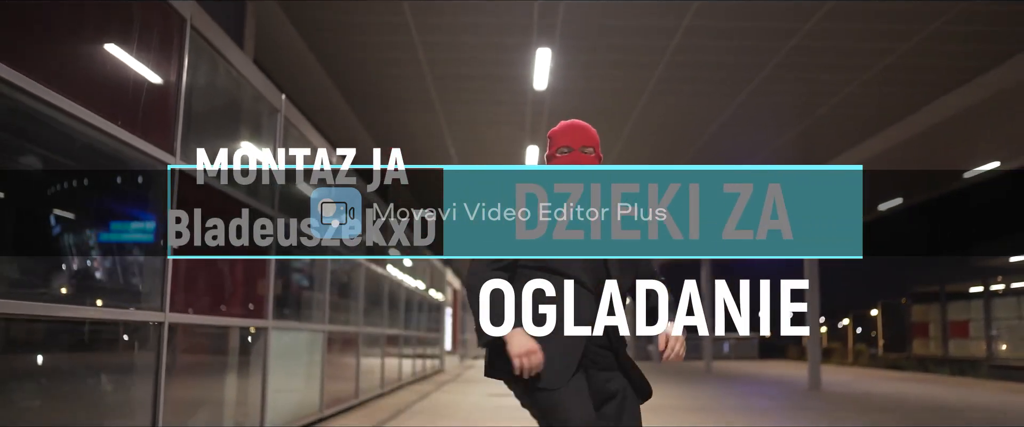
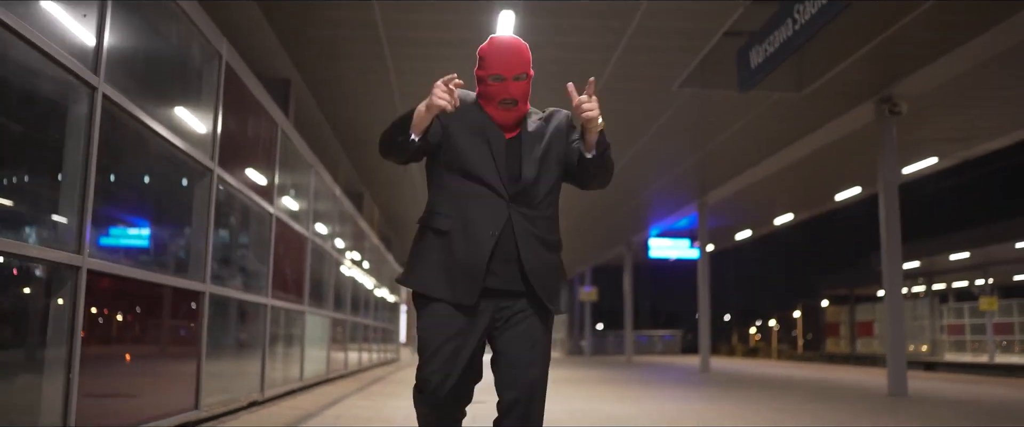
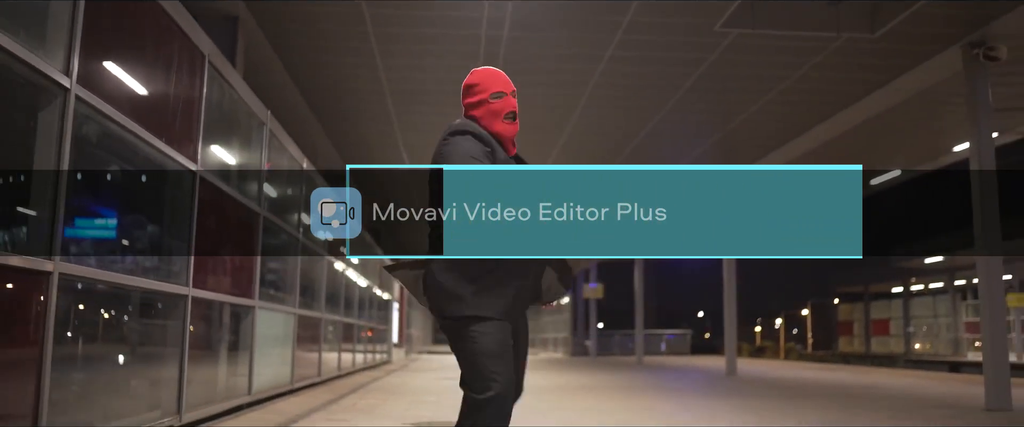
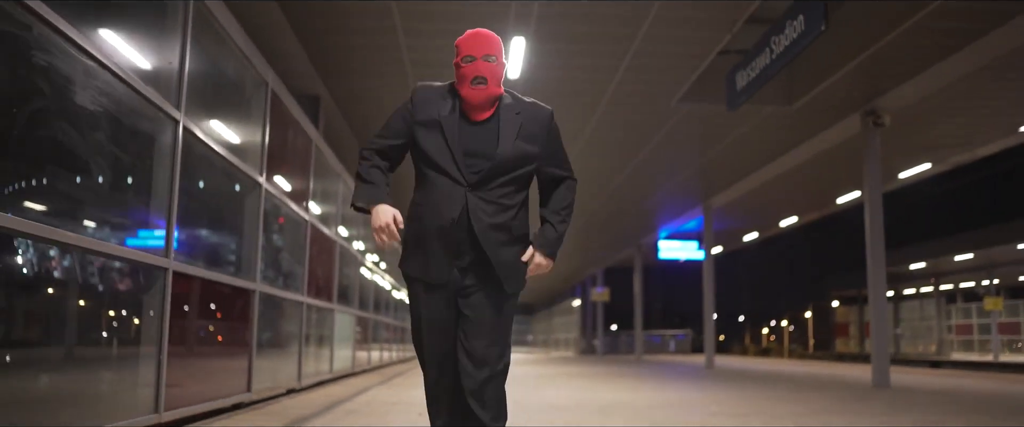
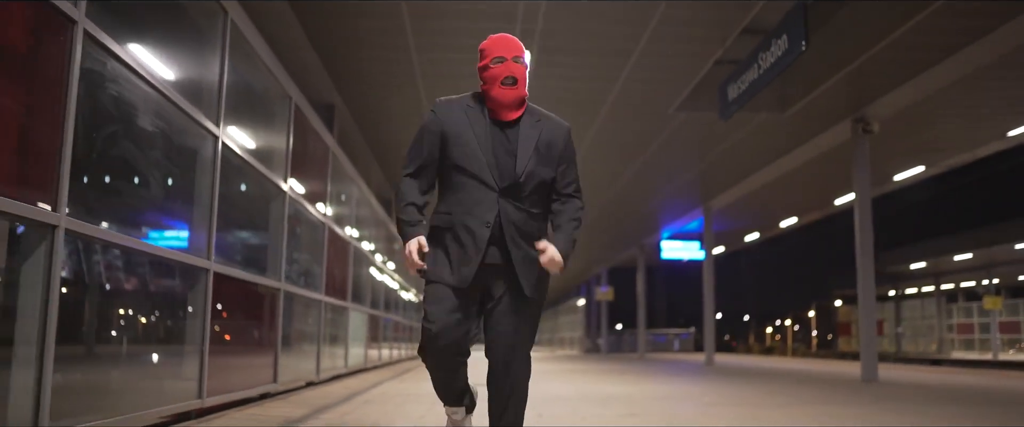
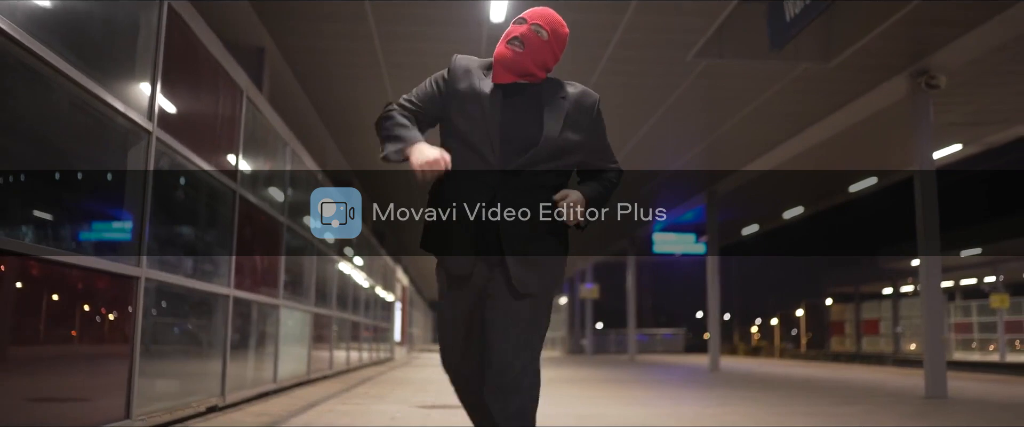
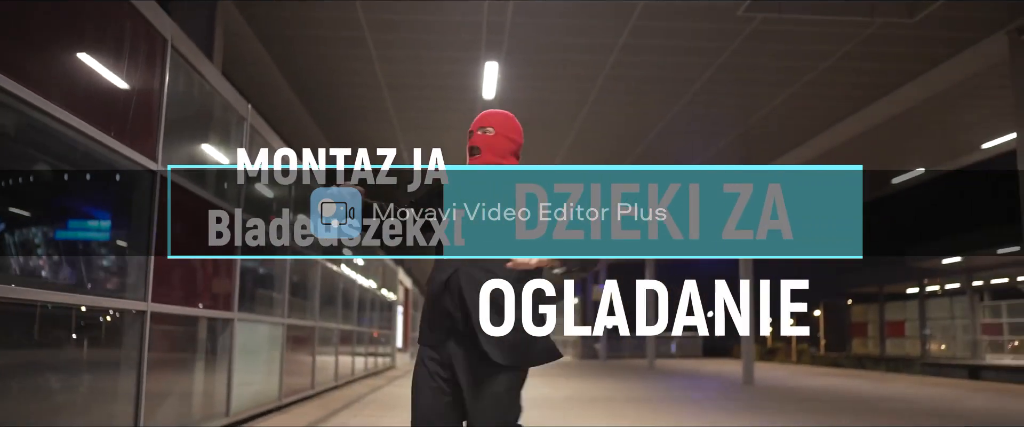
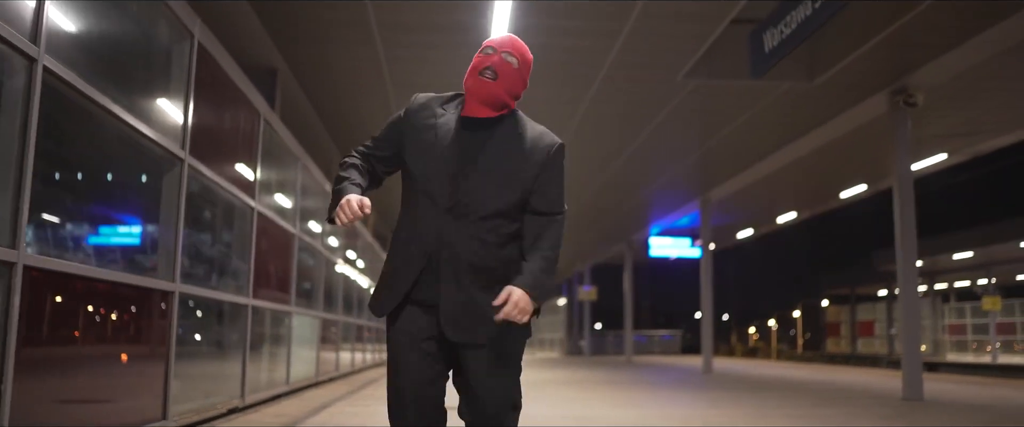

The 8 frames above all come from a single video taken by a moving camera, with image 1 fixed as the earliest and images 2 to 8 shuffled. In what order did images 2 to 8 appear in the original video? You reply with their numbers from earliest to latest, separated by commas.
7, 3, 6, 8, 2, 4, 5
